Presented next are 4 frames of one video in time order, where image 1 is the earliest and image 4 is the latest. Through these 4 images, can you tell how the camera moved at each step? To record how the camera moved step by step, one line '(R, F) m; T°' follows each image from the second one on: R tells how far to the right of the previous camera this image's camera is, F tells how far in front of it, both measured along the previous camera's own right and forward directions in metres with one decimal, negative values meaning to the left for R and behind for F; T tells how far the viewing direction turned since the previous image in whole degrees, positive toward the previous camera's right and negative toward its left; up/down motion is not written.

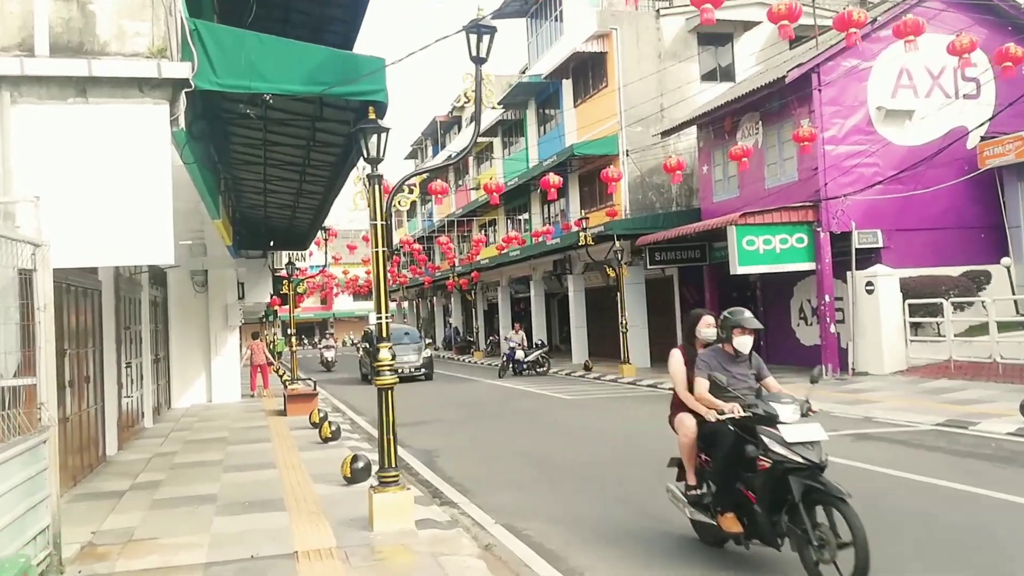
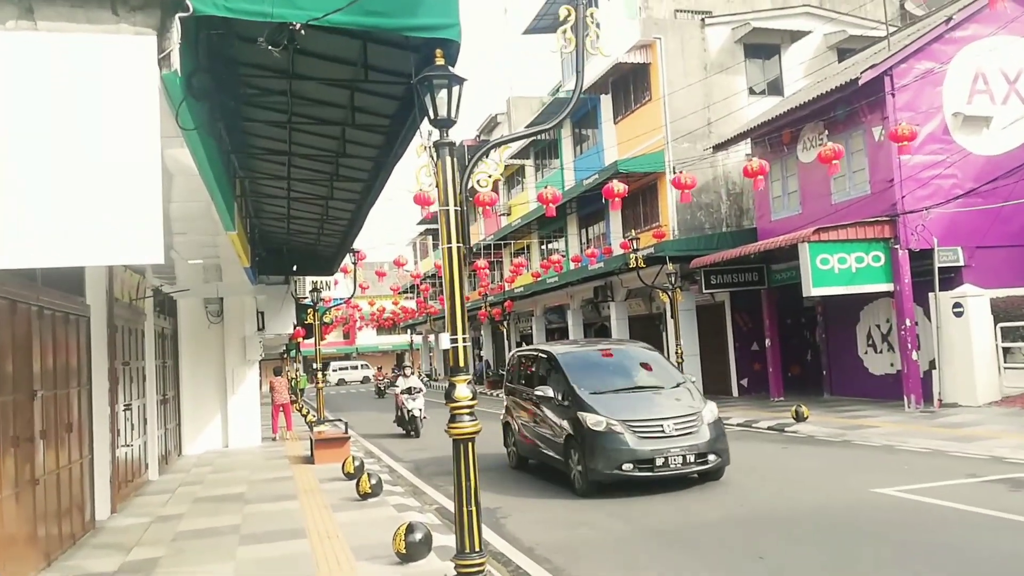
(-0.4, +1.6) m; -1°
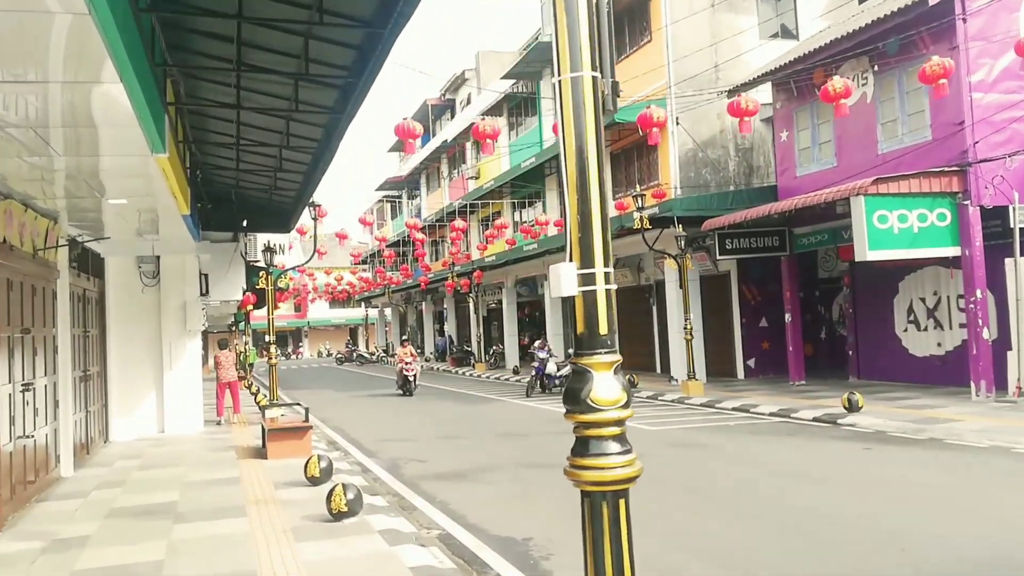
(-0.5, +2.5) m; +2°
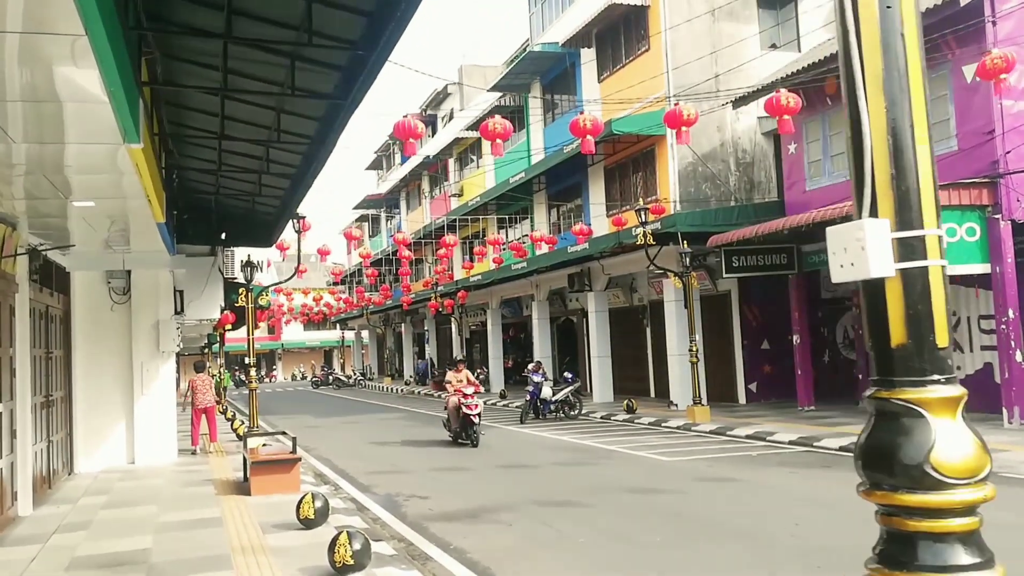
(-0.3, +0.9) m; +1°
